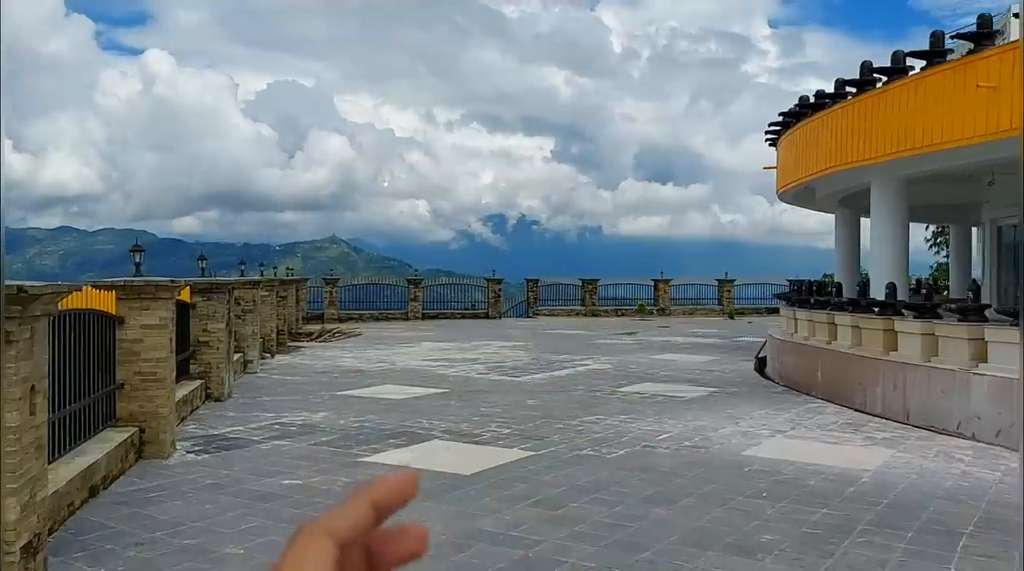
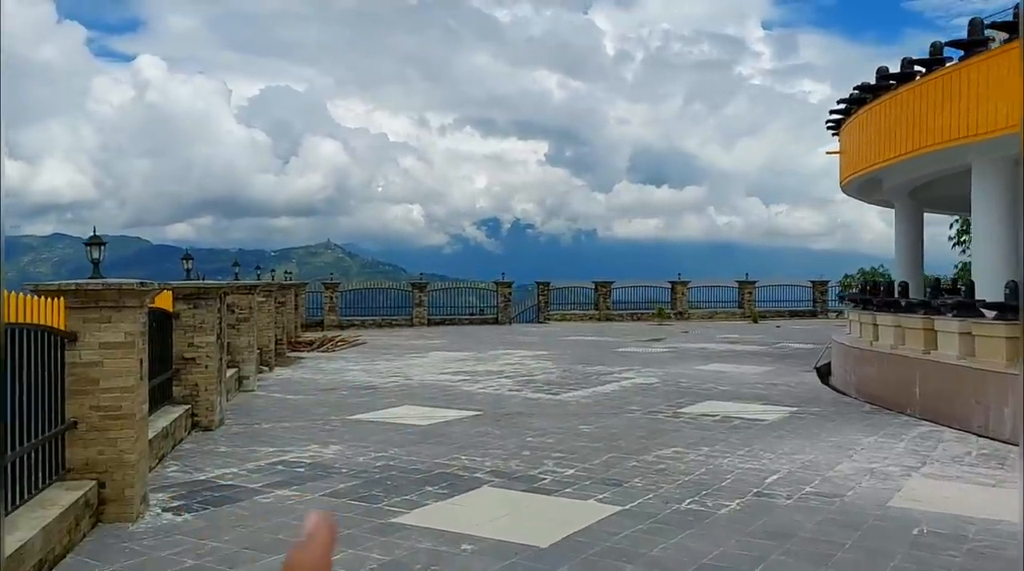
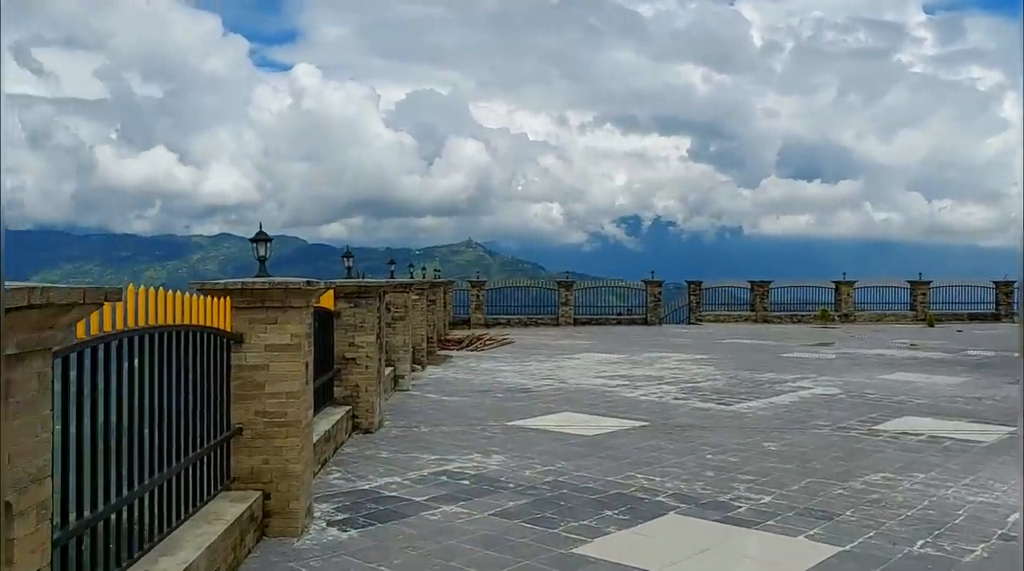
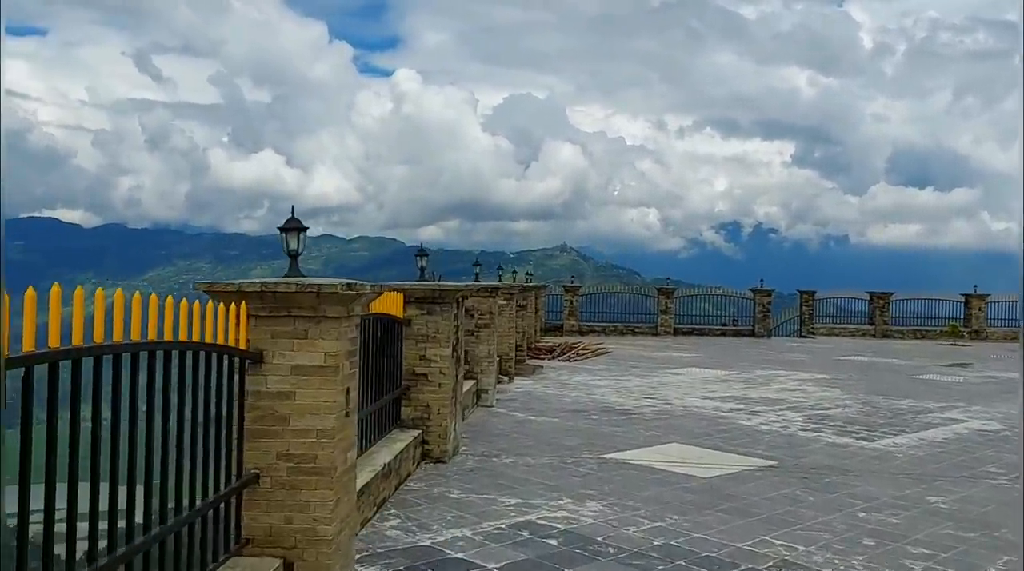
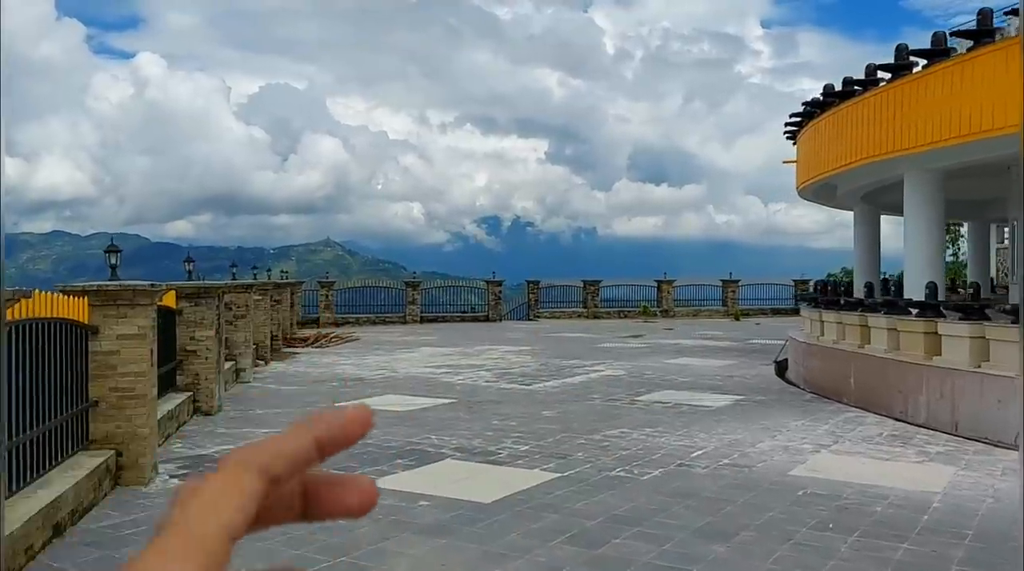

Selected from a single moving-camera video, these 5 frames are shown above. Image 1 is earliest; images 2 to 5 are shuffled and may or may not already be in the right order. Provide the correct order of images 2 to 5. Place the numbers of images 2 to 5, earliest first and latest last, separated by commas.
5, 2, 3, 4
